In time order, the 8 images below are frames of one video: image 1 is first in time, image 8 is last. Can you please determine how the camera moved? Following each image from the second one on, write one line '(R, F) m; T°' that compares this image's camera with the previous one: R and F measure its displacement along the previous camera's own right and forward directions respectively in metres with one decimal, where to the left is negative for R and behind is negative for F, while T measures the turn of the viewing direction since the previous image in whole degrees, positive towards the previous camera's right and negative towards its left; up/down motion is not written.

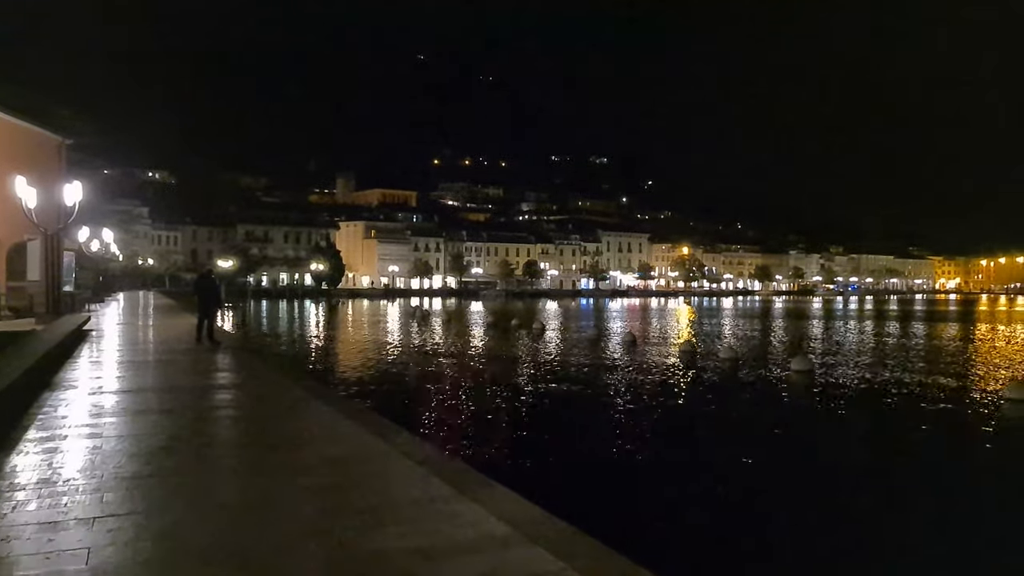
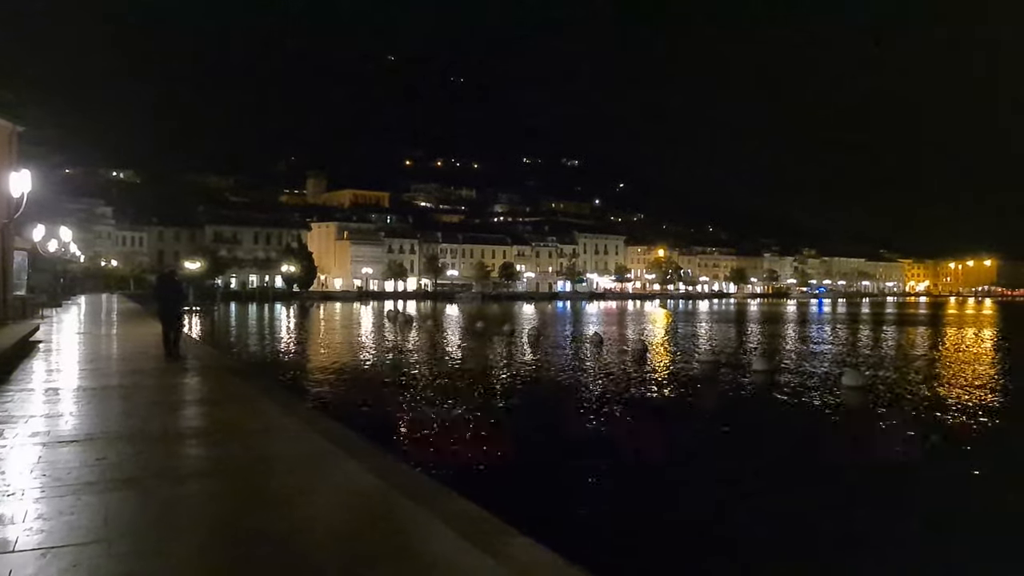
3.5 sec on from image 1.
(-0.4, +1.1) m; +2°
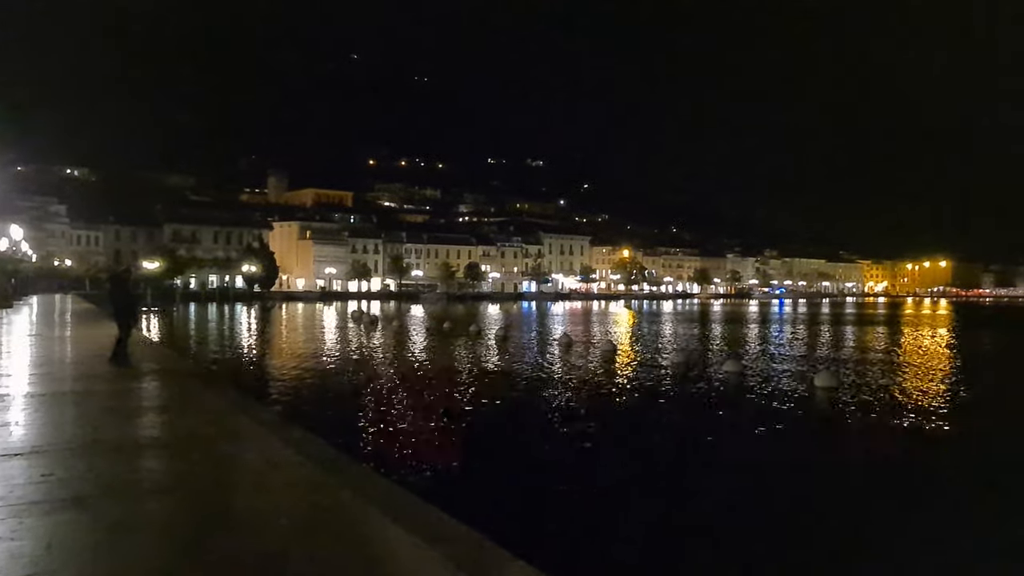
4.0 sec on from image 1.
(-0.1, +0.3) m; +2°
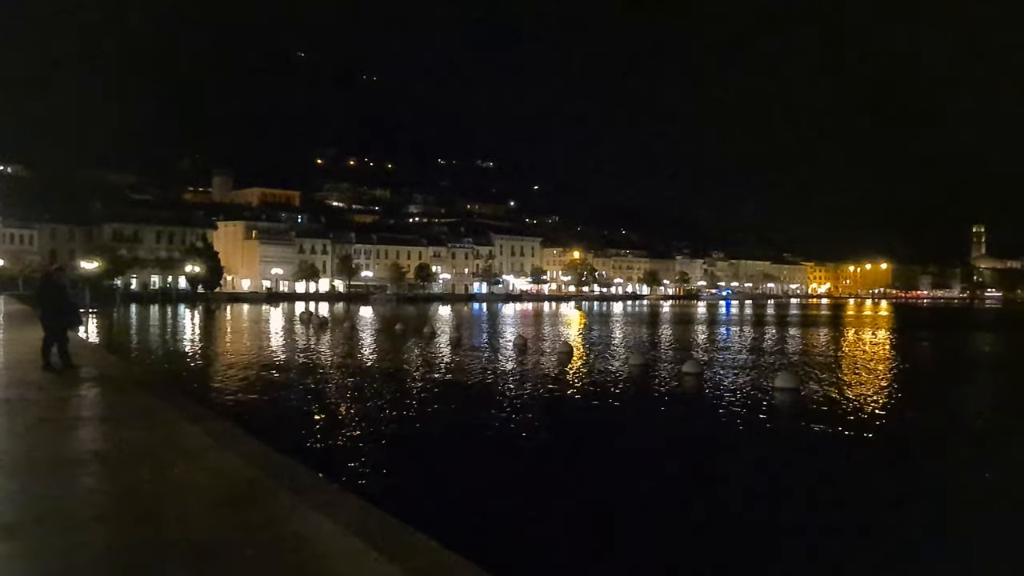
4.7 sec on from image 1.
(-0.2, +0.4) m; +3°
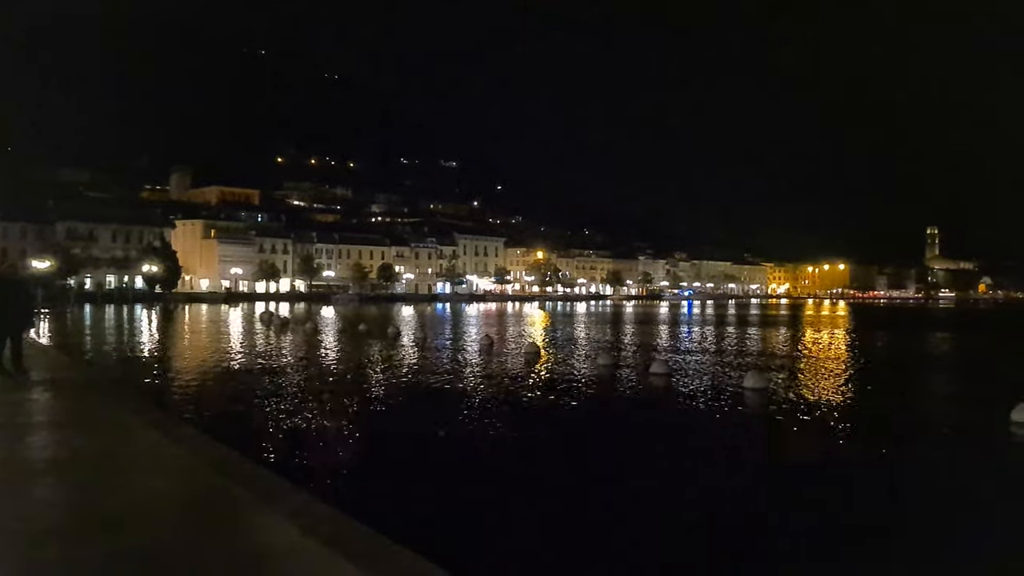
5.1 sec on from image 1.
(-0.1, +0.2) m; +2°
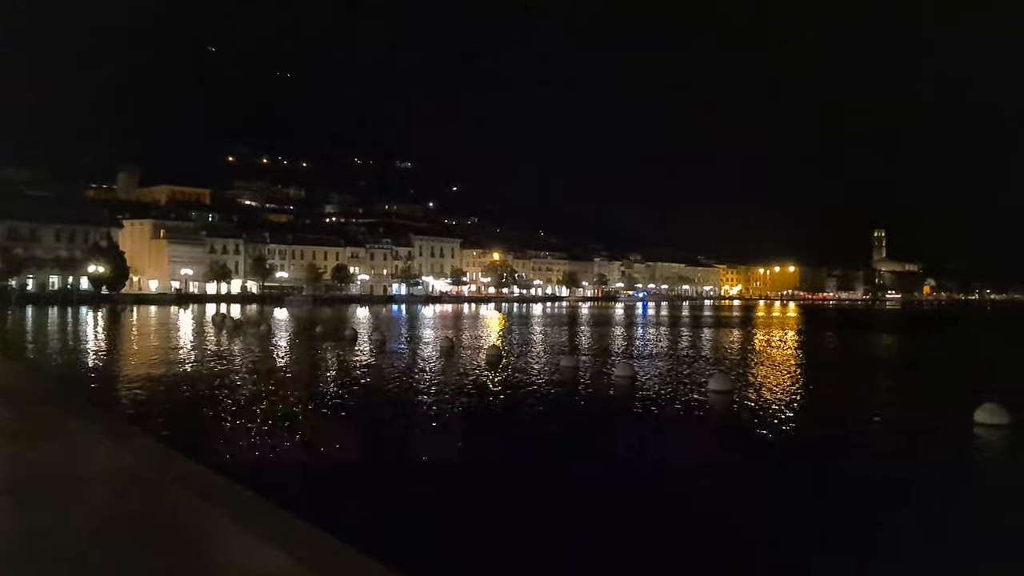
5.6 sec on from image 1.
(-0.1, +0.2) m; +3°
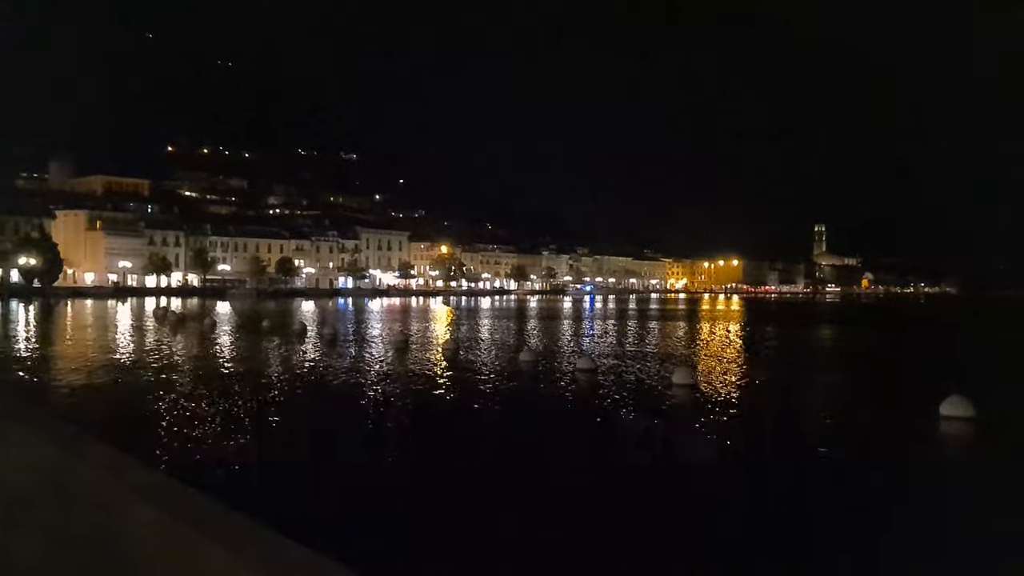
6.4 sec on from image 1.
(-0.2, +0.4) m; +4°
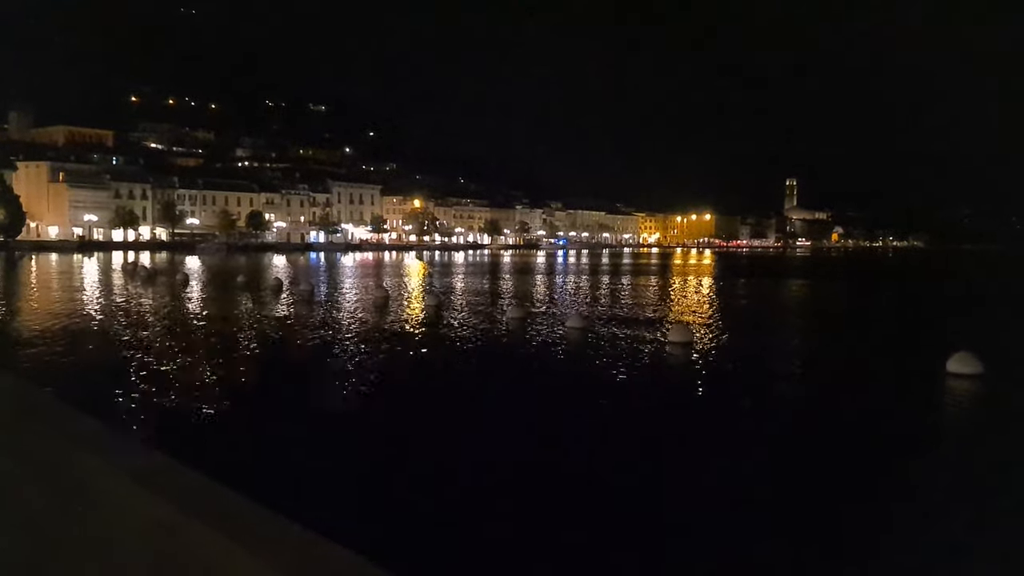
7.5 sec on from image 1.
(-0.2, +0.3) m; +2°
